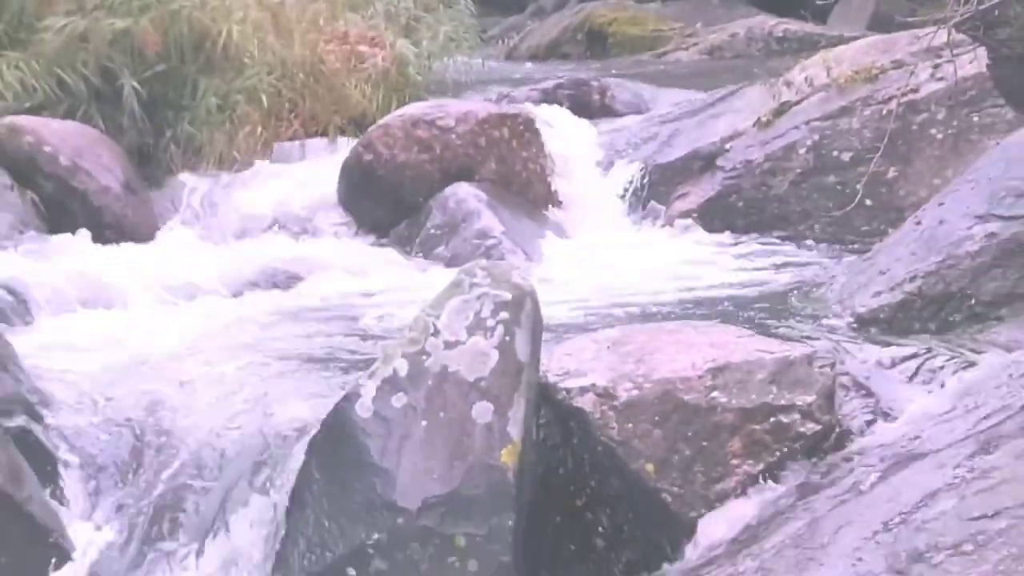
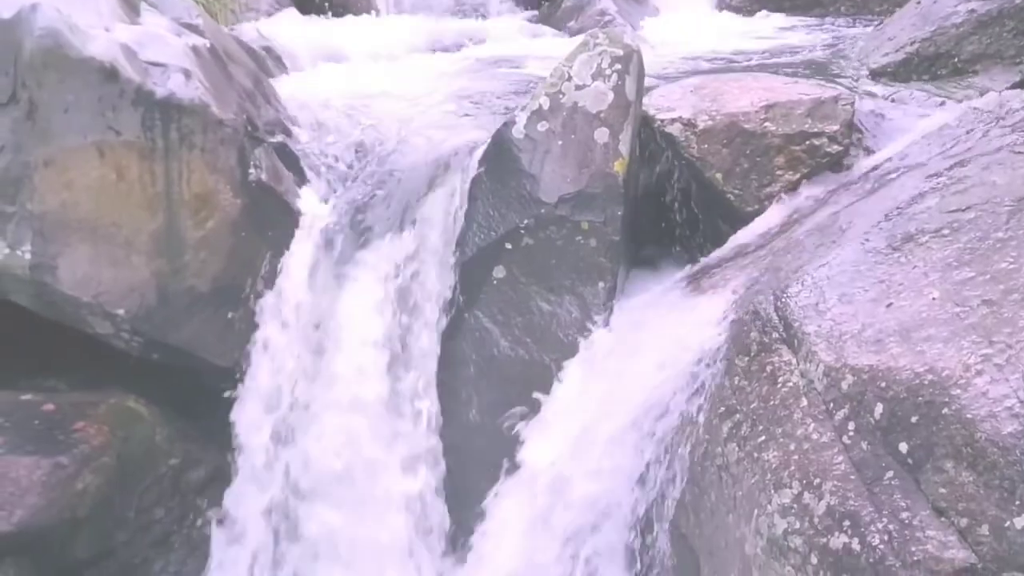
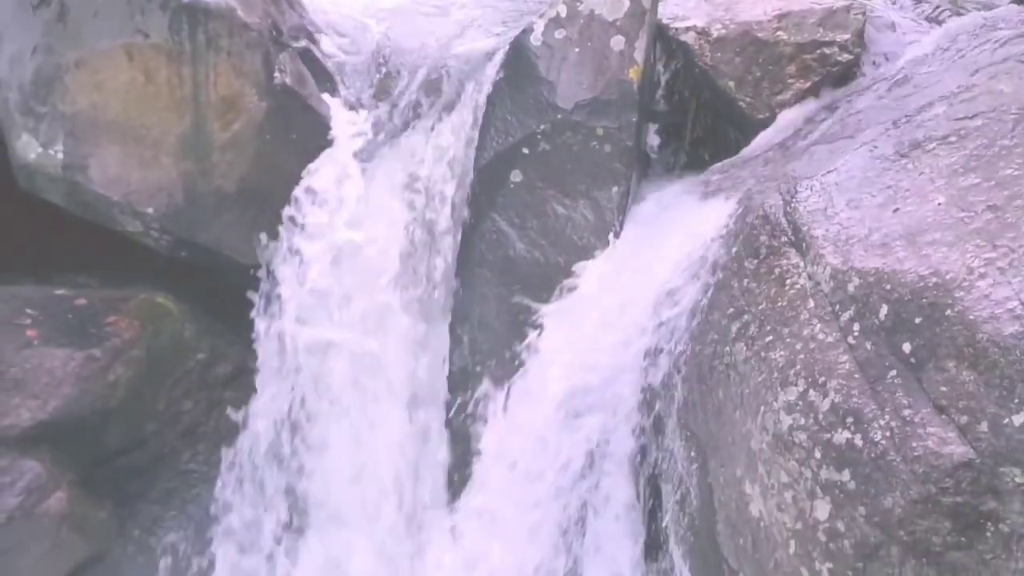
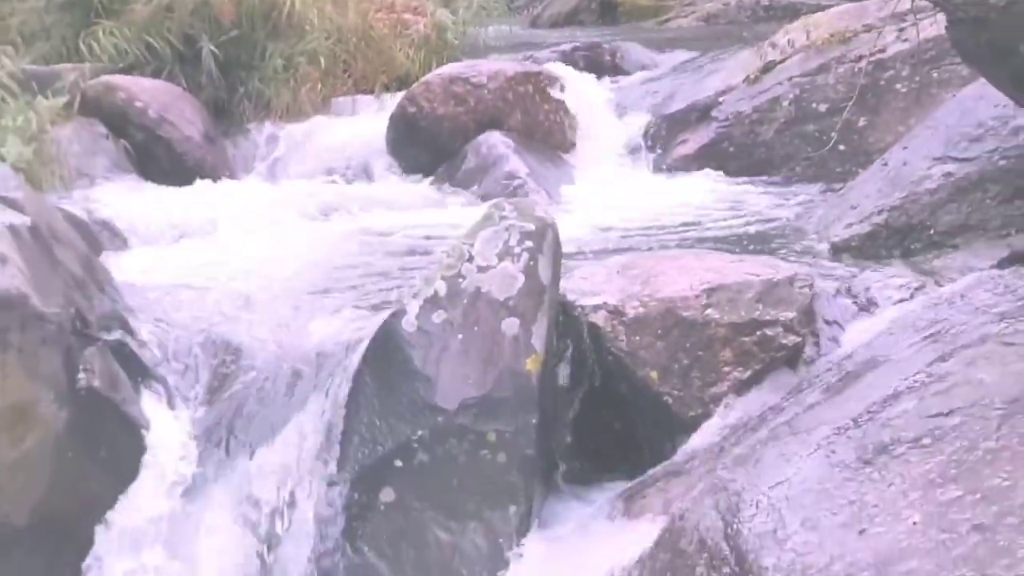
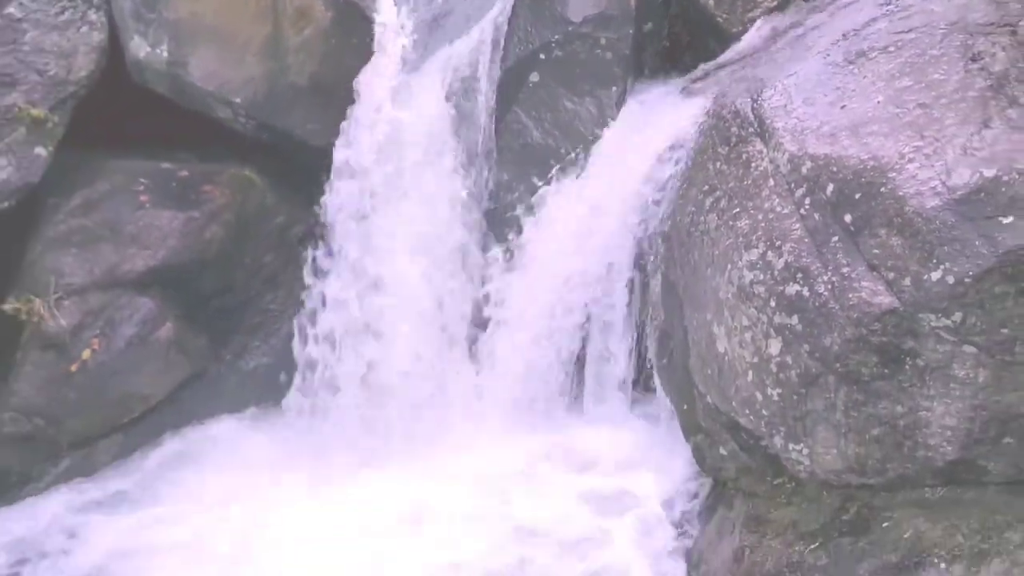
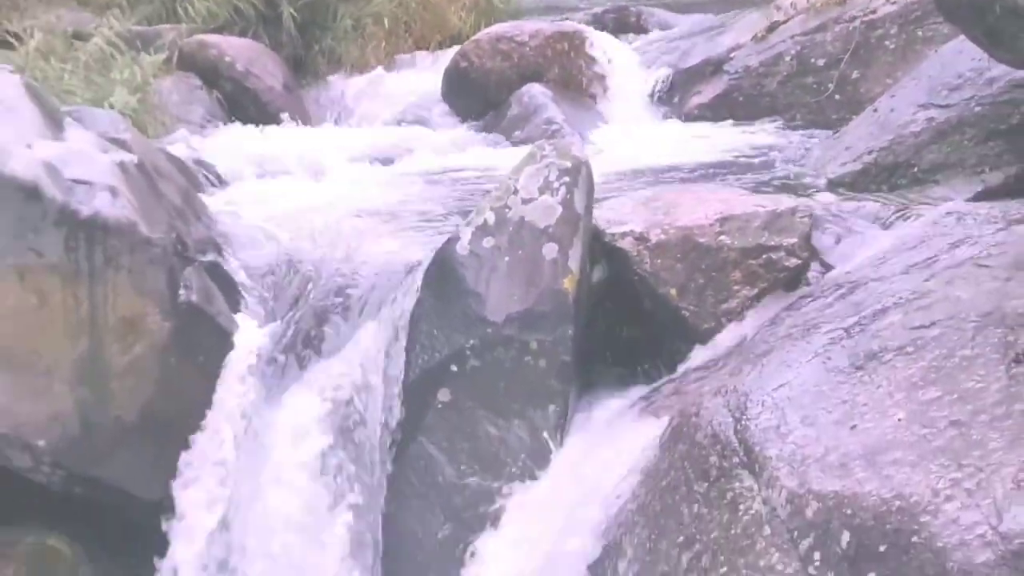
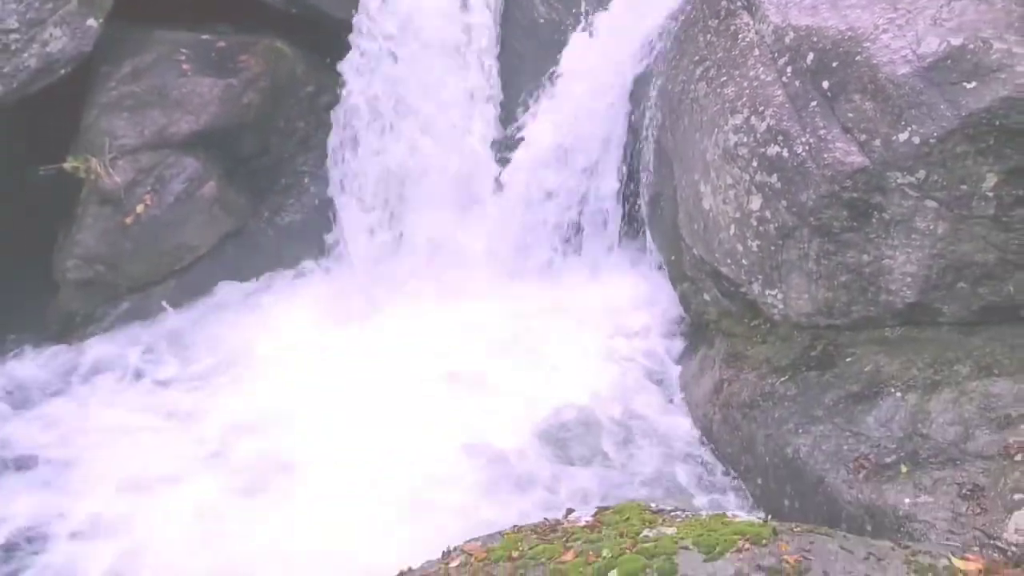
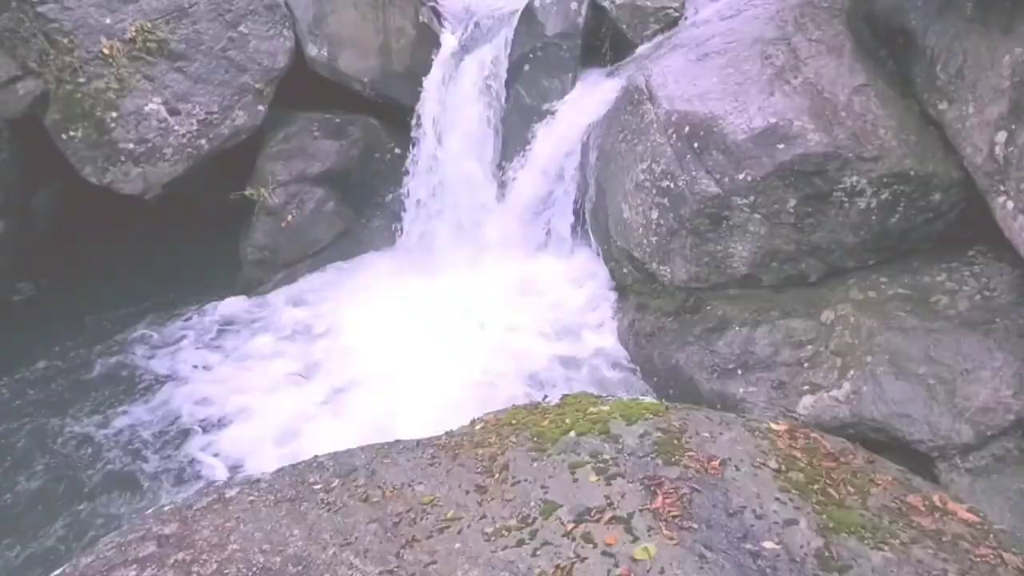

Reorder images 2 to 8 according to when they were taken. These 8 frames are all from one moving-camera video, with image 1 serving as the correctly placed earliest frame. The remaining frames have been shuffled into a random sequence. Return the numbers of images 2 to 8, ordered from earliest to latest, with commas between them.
4, 6, 2, 3, 5, 7, 8
